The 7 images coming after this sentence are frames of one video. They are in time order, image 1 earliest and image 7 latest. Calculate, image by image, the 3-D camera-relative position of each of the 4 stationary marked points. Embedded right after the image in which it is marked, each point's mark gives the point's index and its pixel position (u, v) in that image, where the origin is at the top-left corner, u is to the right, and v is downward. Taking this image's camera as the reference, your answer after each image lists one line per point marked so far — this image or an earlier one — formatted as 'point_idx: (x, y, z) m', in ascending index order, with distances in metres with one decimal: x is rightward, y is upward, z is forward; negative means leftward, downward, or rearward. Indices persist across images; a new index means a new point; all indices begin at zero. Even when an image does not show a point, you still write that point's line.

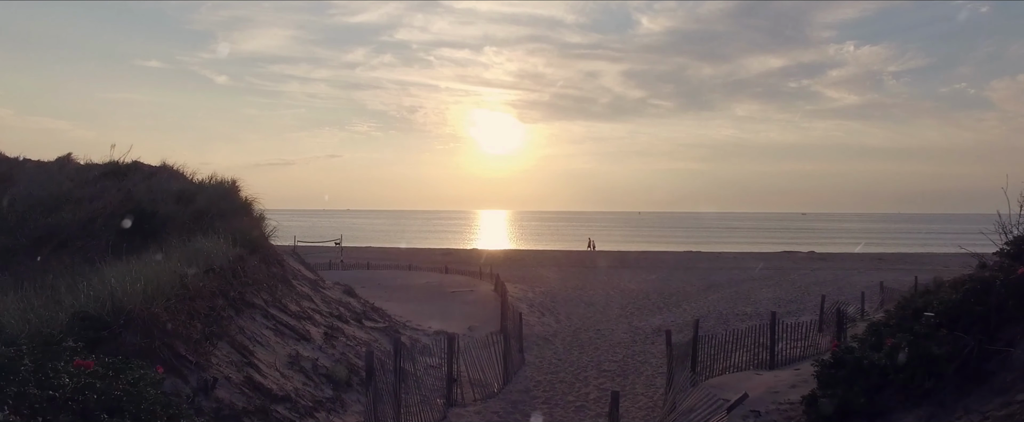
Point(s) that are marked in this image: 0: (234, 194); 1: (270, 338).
0: (-5.2, +0.3, +12.2) m
1: (-2.5, -1.3, +6.7) m
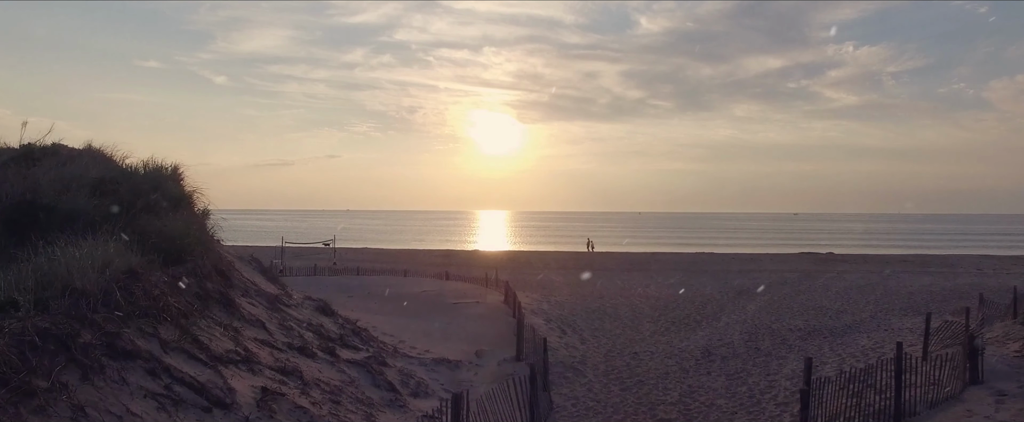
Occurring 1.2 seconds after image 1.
0: (-4.9, +0.4, +9.4) m
1: (-2.2, -1.2, +3.9) m
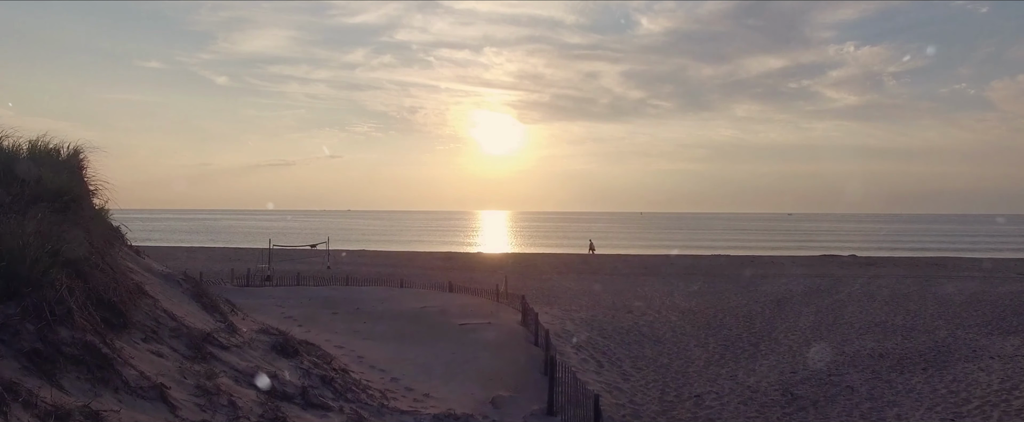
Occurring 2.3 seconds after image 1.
0: (-4.5, +0.4, +6.6) m
1: (-1.8, -1.2, +1.1) m
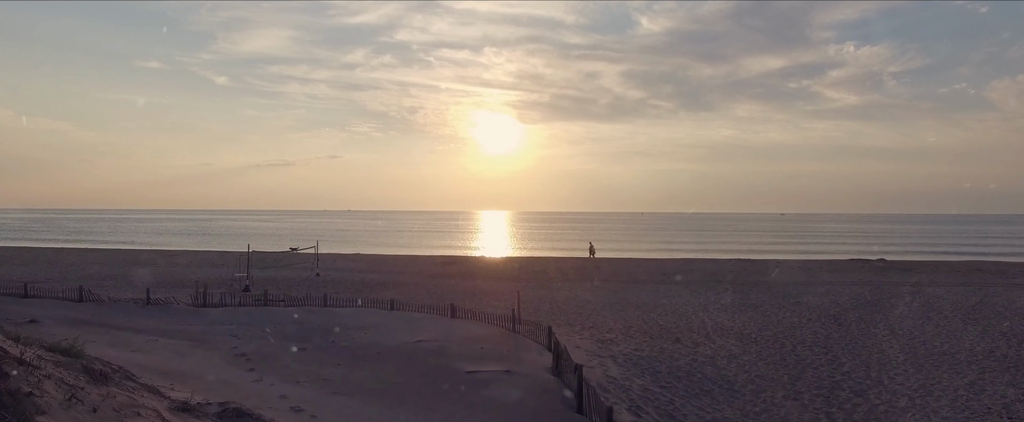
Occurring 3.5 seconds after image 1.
0: (-4.1, +0.3, +3.1) m
1: (-1.5, -1.3, -2.4) m
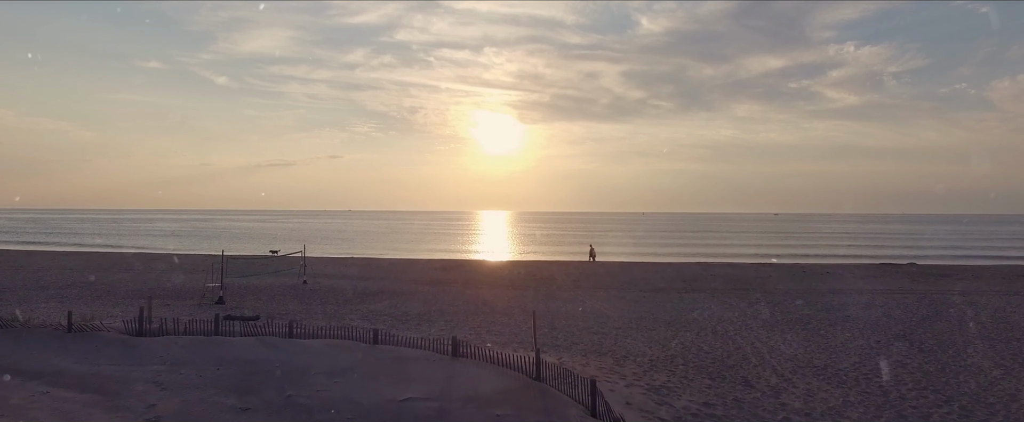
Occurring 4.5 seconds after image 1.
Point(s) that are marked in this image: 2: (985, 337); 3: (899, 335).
0: (-3.8, +0.3, -0.2) m
1: (-1.1, -1.4, -5.7) m
2: (+13.4, -3.5, +18.4) m
3: (+11.1, -3.5, +18.7) m
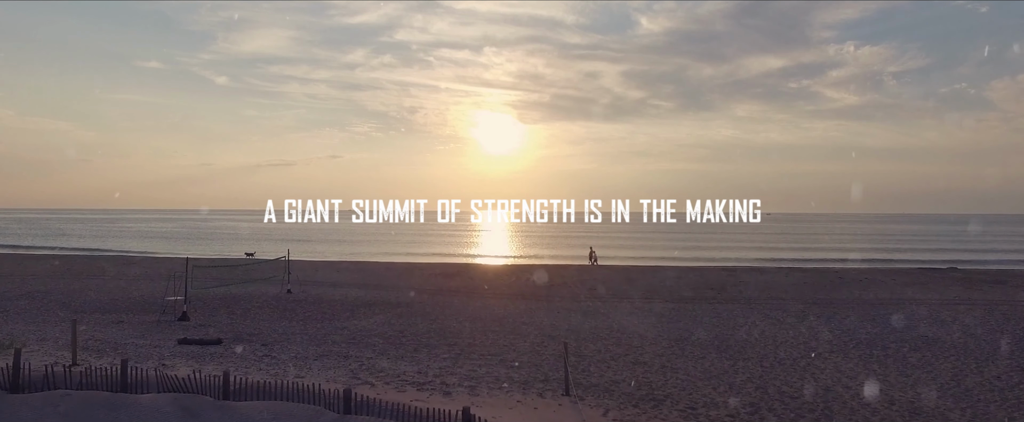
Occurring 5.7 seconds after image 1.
0: (-3.4, +0.3, -3.9) m
1: (-0.7, -1.4, -9.4) m
2: (+13.8, -3.5, +14.7) m
3: (+11.5, -3.5, +15.0) m
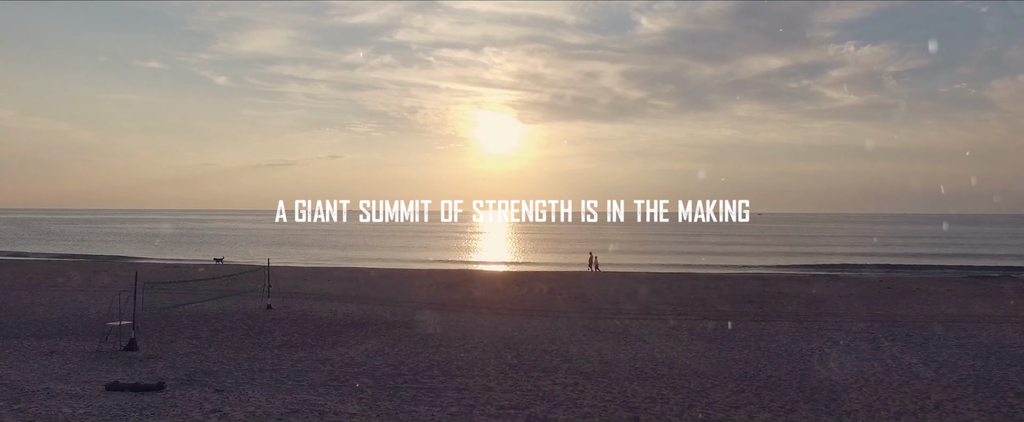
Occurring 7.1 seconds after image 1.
0: (-2.8, +0.1, -7.8) m
1: (-0.1, -1.5, -13.3) m
2: (+14.4, -3.7, +10.8) m
3: (+12.1, -3.7, +11.1) m
